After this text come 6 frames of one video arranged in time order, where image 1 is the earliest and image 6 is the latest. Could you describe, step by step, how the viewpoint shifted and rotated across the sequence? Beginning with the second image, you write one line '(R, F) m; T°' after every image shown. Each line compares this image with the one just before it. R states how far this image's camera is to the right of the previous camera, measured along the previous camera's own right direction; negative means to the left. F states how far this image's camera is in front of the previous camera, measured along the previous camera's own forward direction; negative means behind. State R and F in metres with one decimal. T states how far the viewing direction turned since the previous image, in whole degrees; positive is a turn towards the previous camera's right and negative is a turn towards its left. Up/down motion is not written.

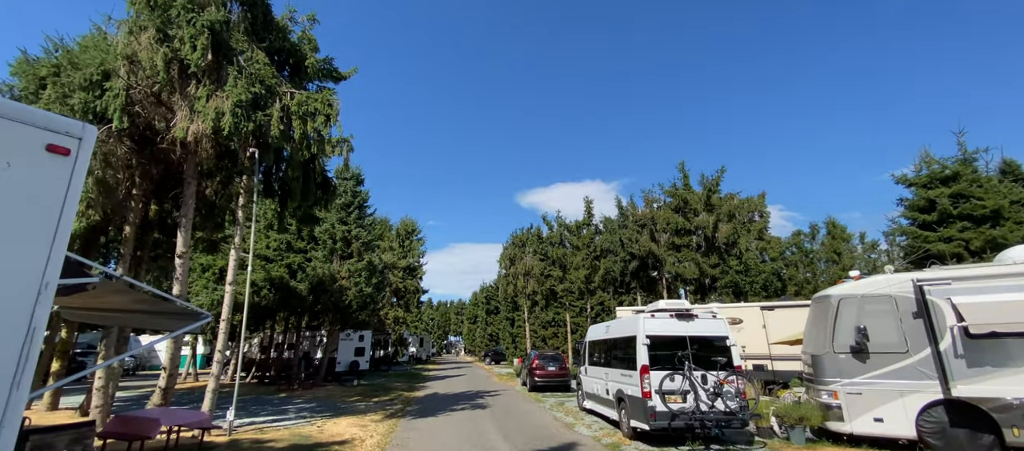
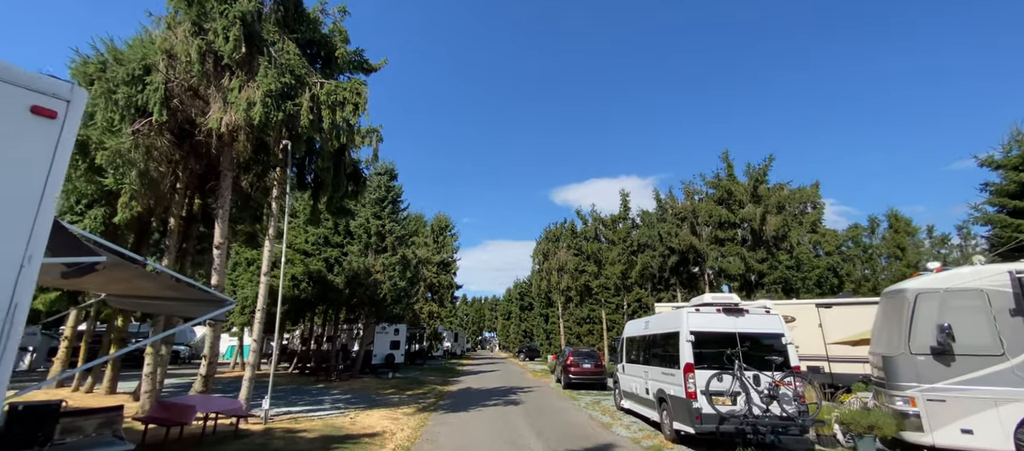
(0.0, +0.5) m; -5°
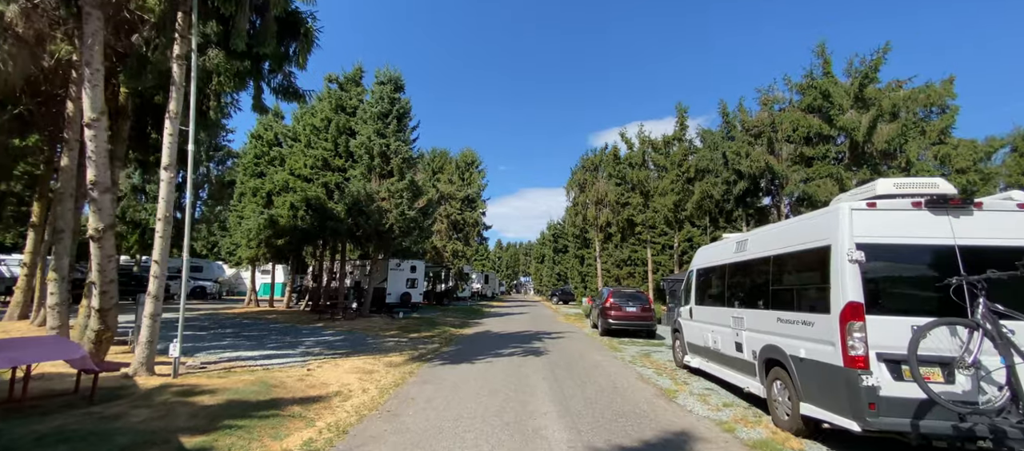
(+0.4, +4.2) m; -5°
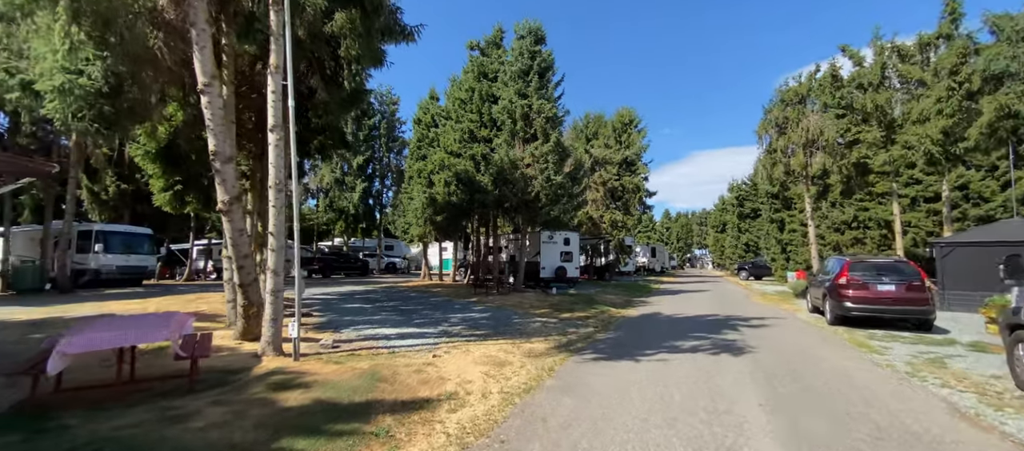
(-0.1, +2.7) m; -22°
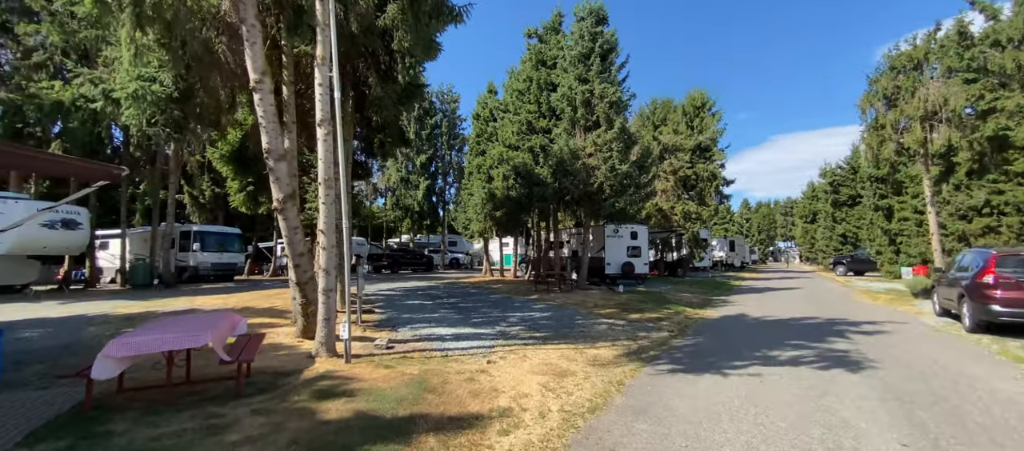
(+0.1, +0.8) m; -8°
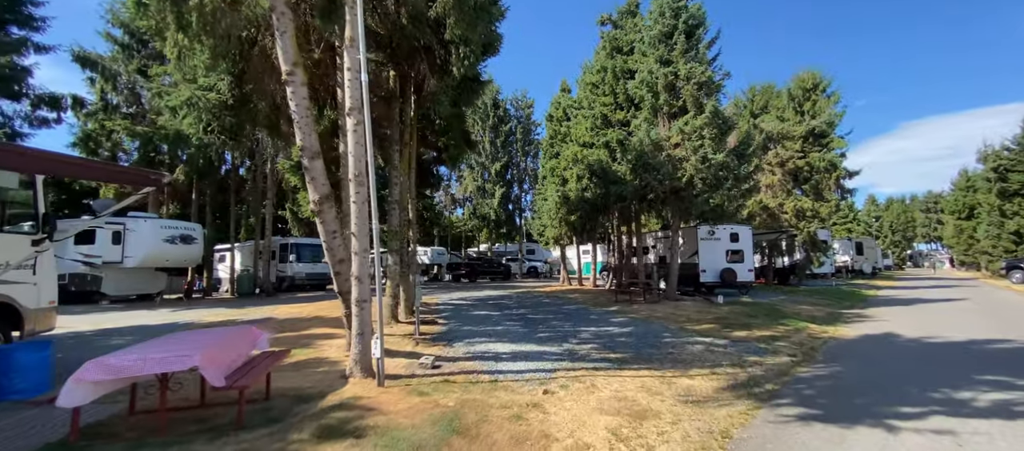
(+0.3, +1.4) m; -11°
